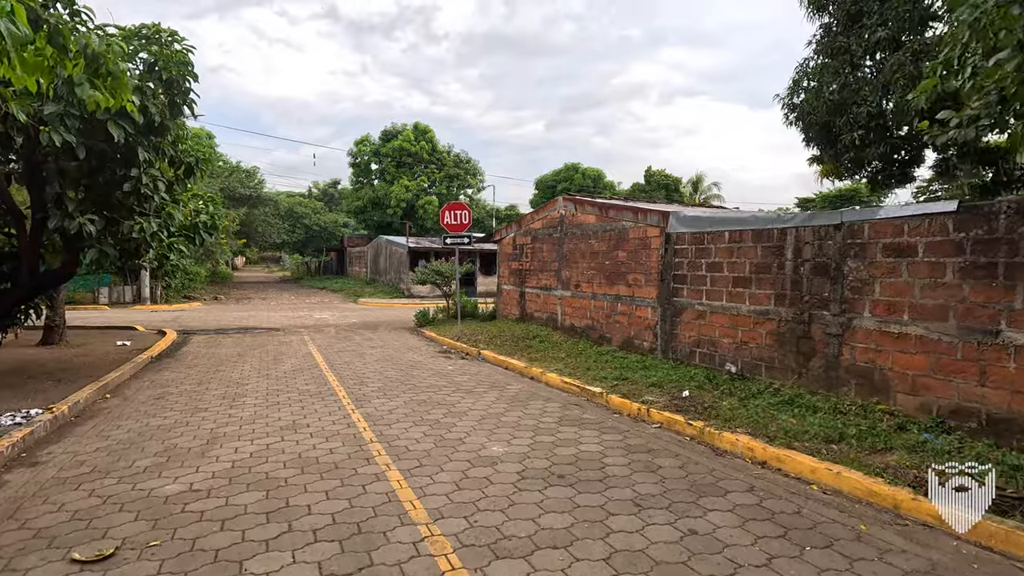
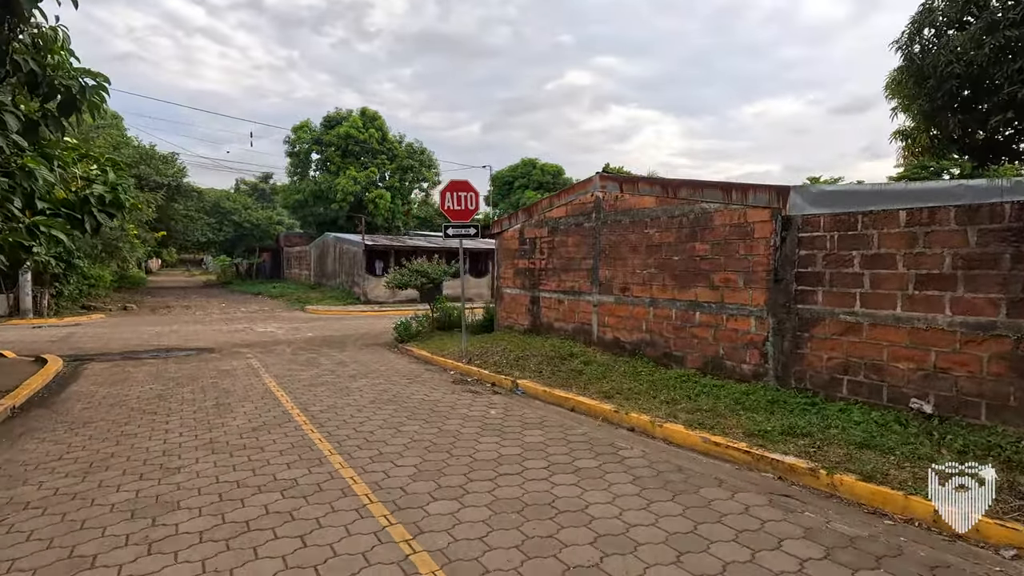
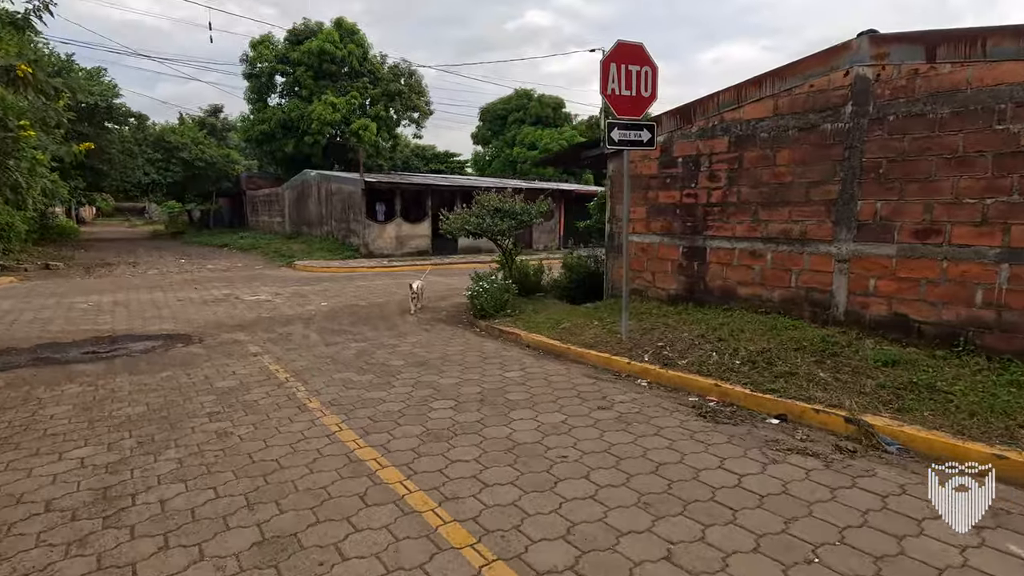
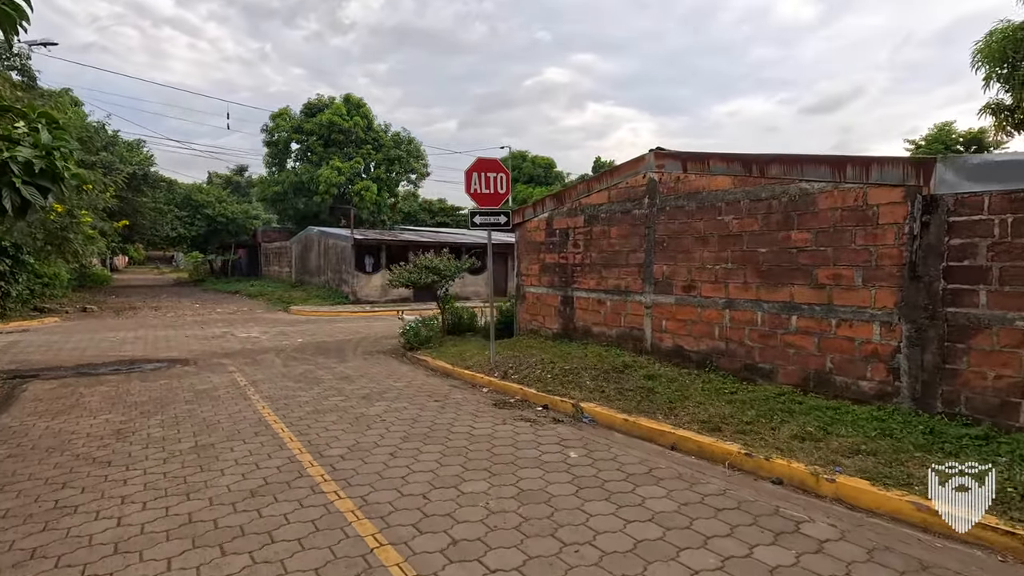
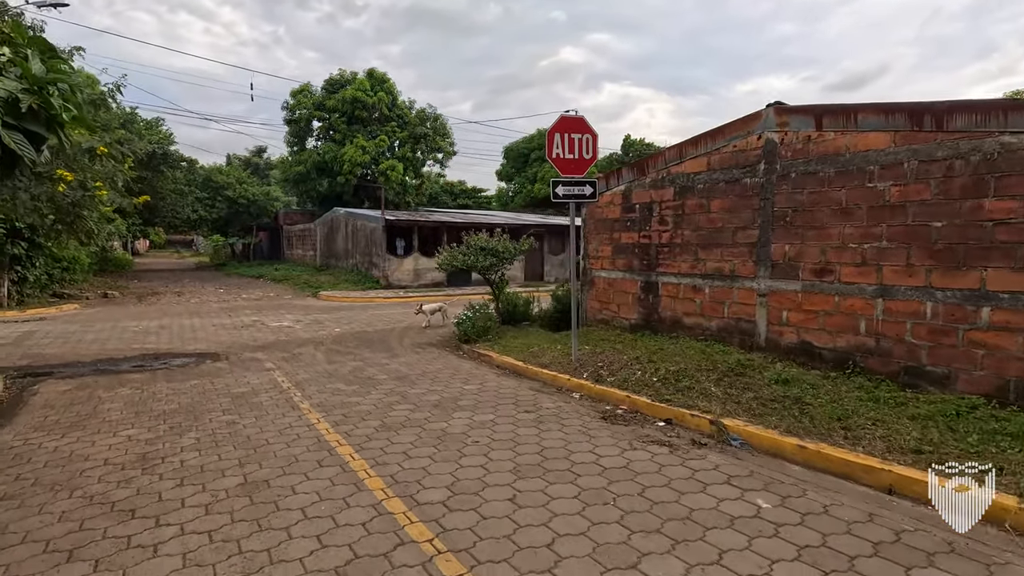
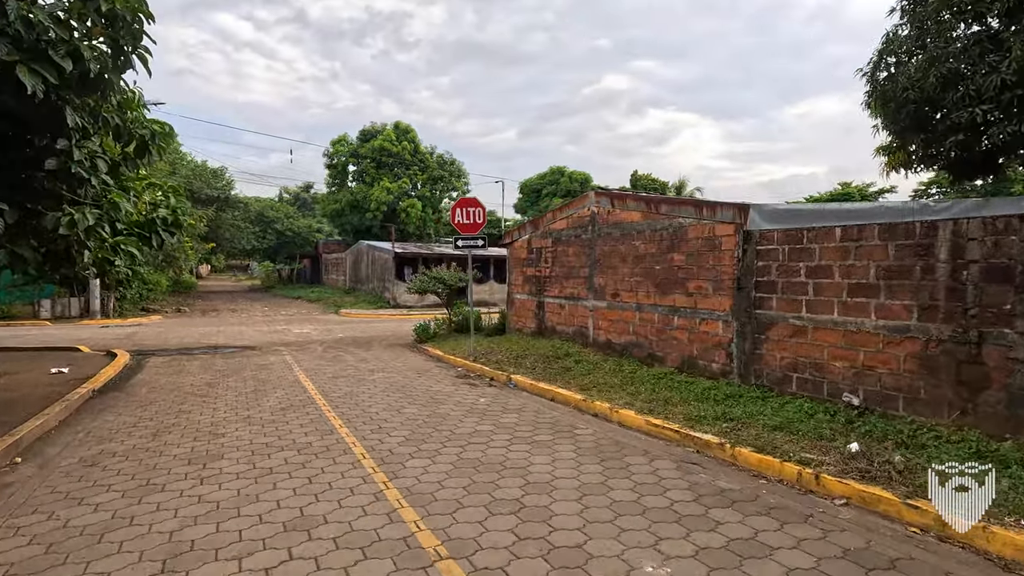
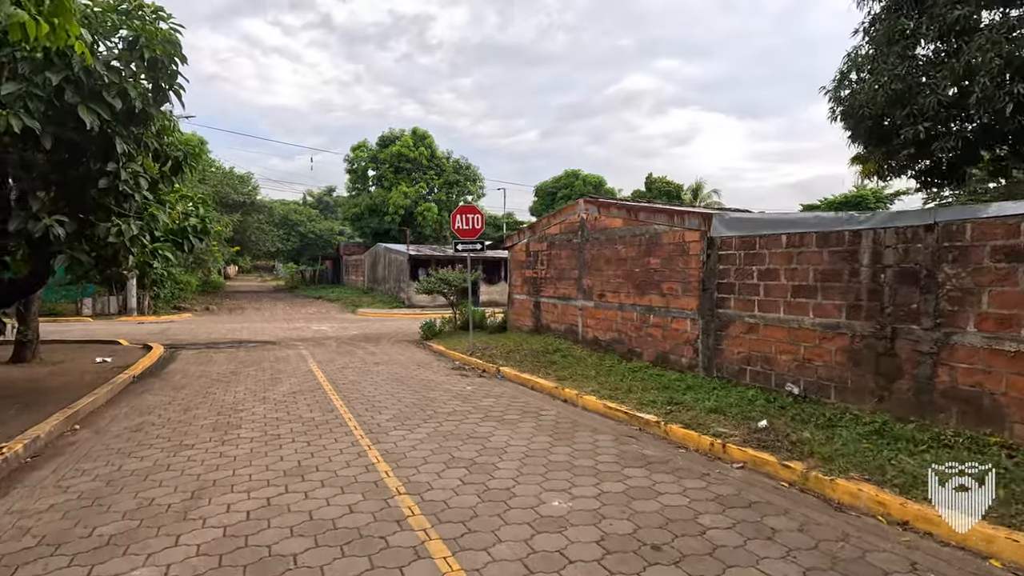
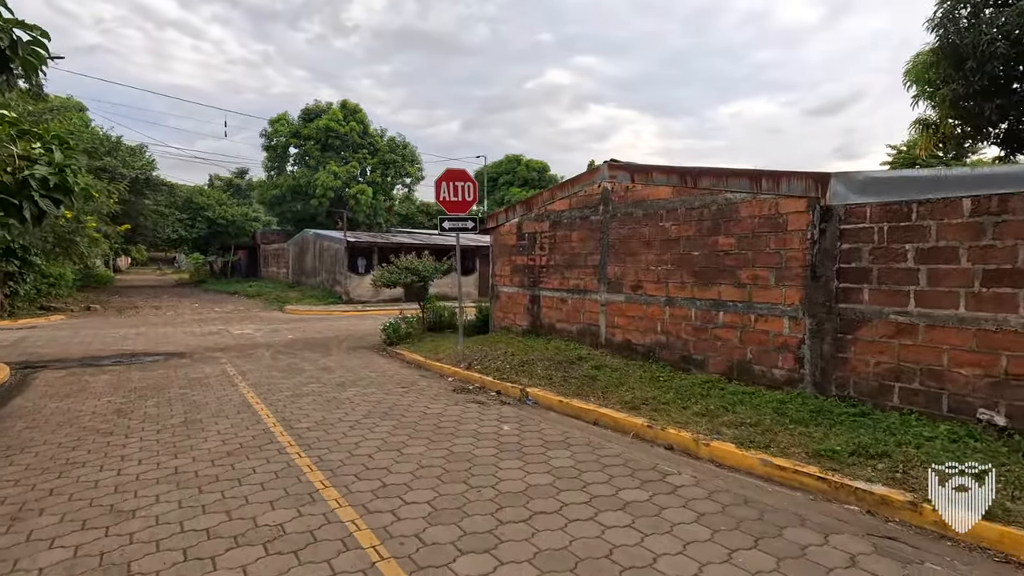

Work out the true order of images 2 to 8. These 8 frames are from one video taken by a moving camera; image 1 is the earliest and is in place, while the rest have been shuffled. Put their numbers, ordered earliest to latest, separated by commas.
7, 6, 2, 8, 4, 5, 3
